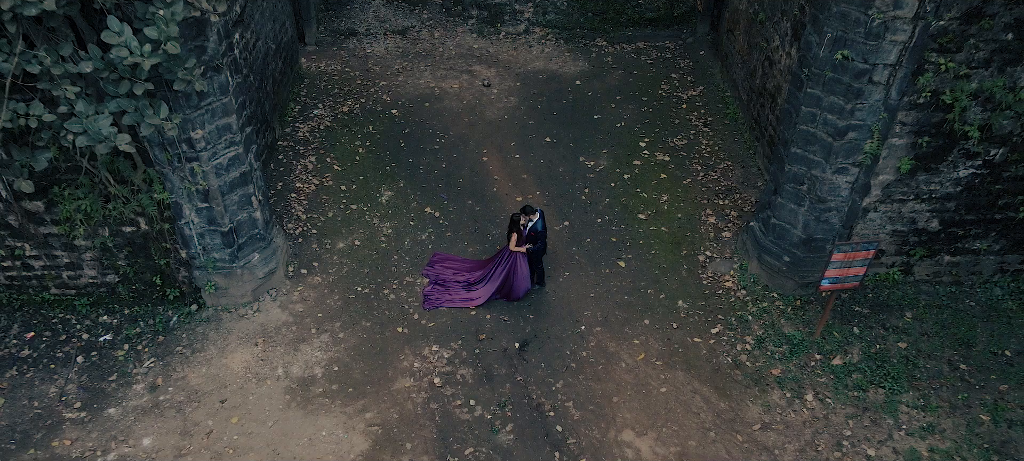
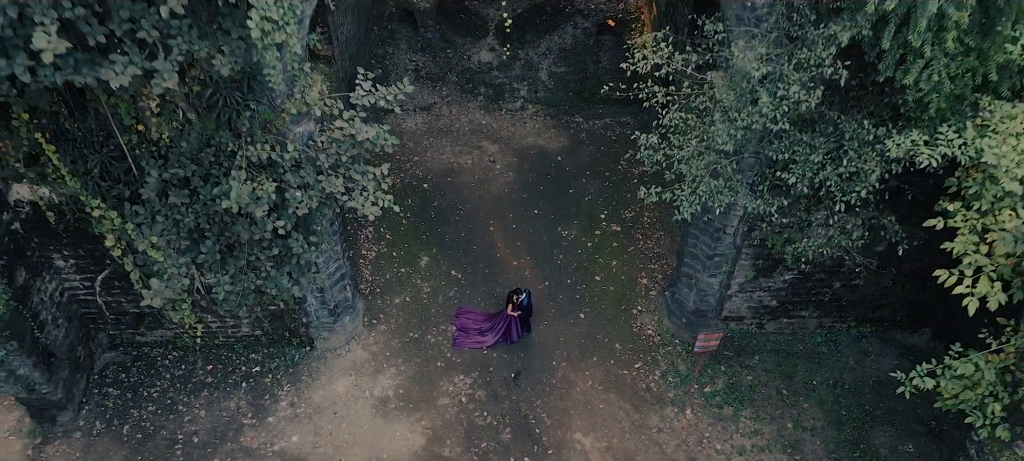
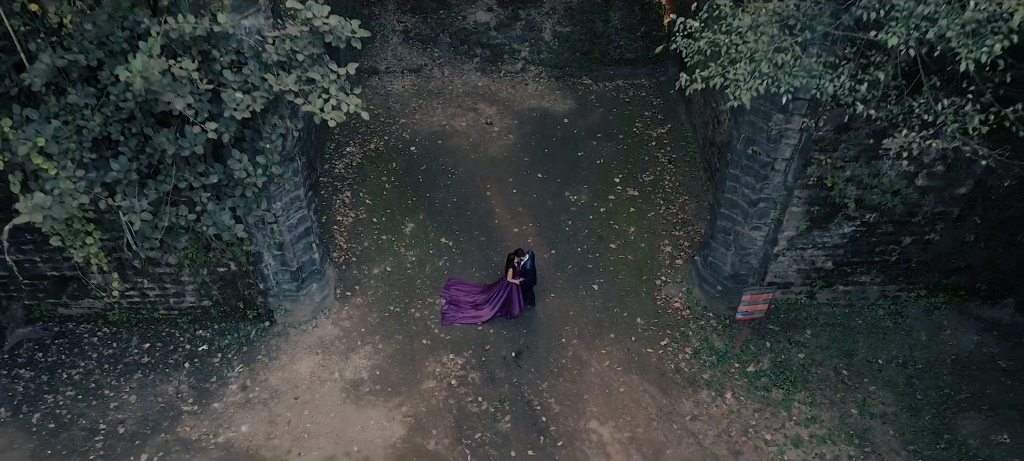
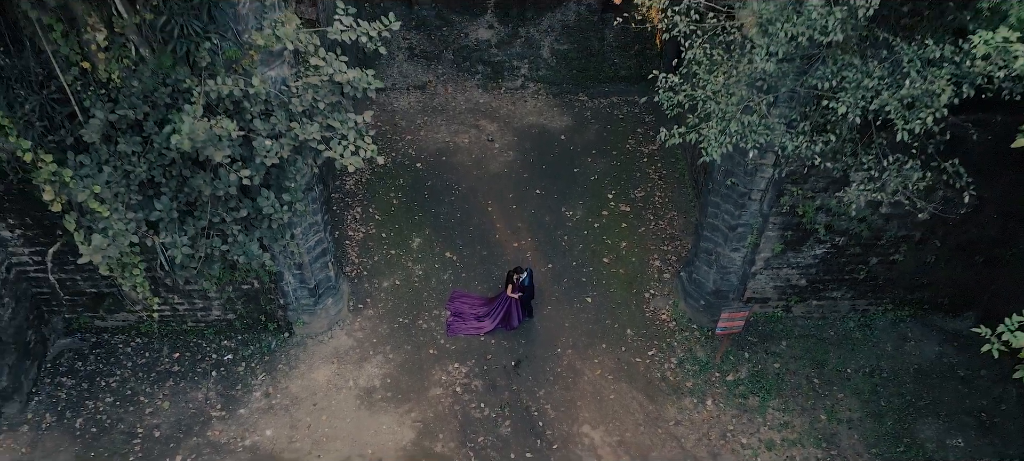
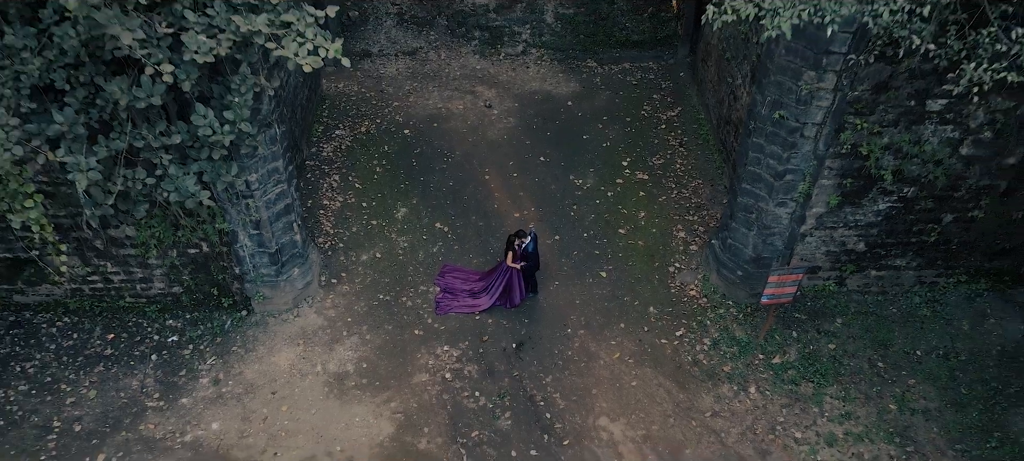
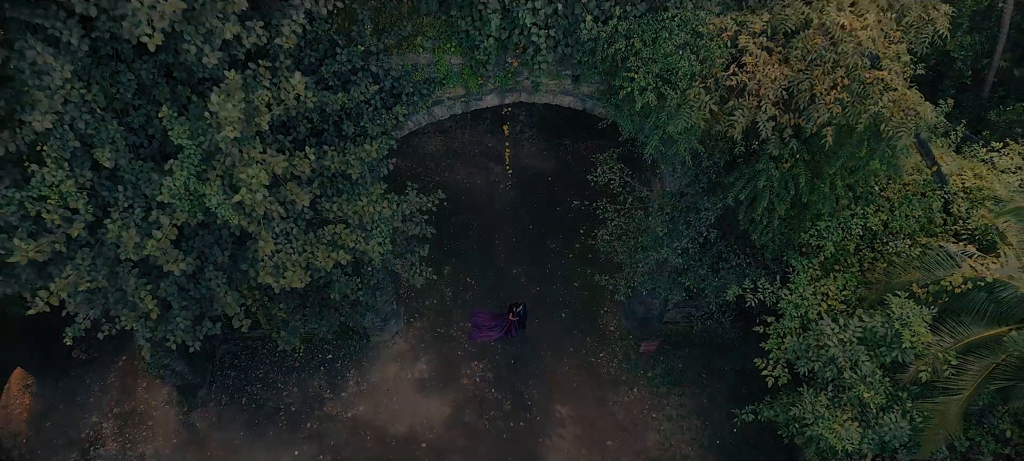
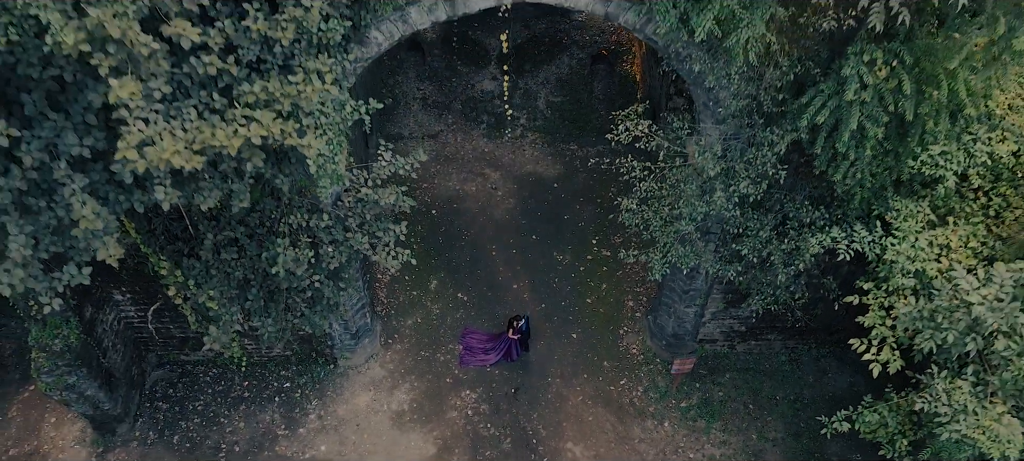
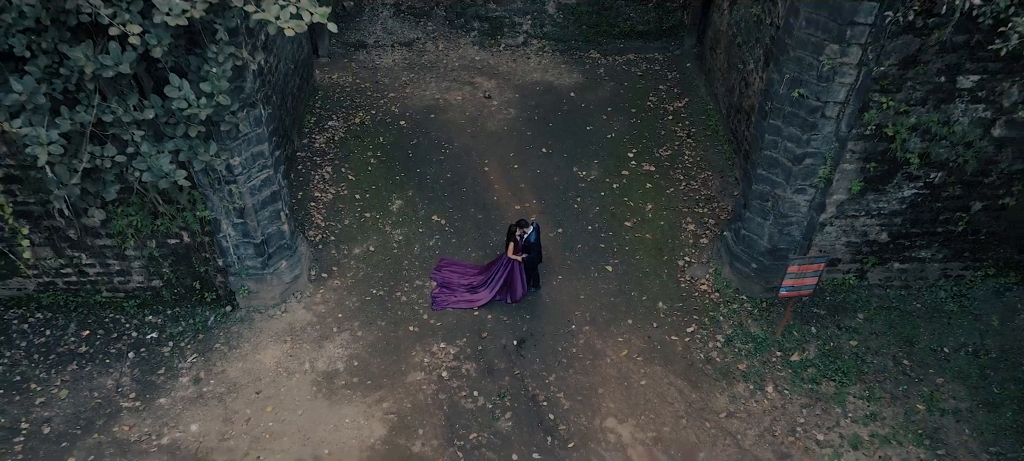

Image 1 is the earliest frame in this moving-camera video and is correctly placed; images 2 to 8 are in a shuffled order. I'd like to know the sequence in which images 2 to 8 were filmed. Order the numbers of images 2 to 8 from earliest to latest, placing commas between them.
8, 5, 3, 4, 2, 7, 6
